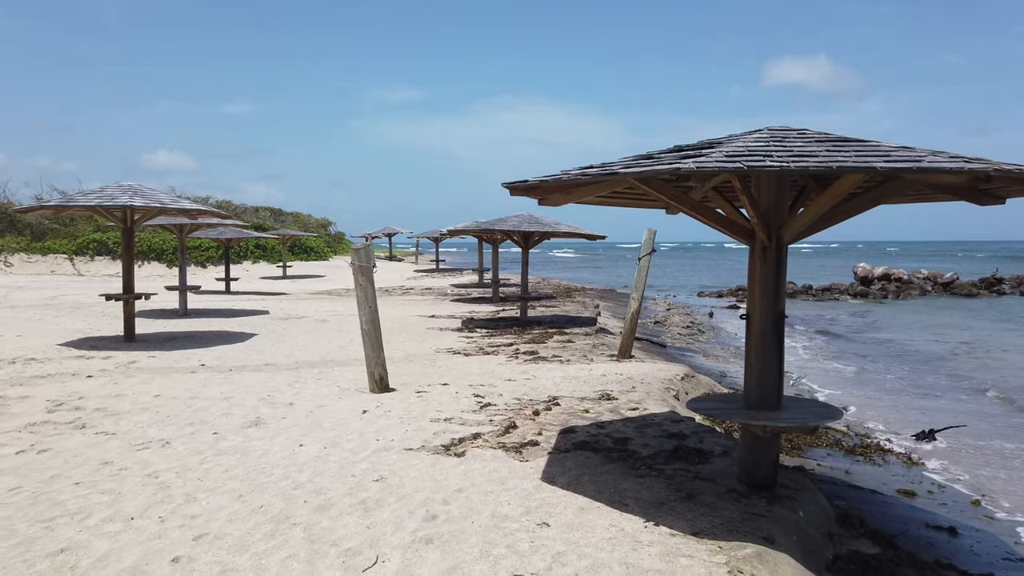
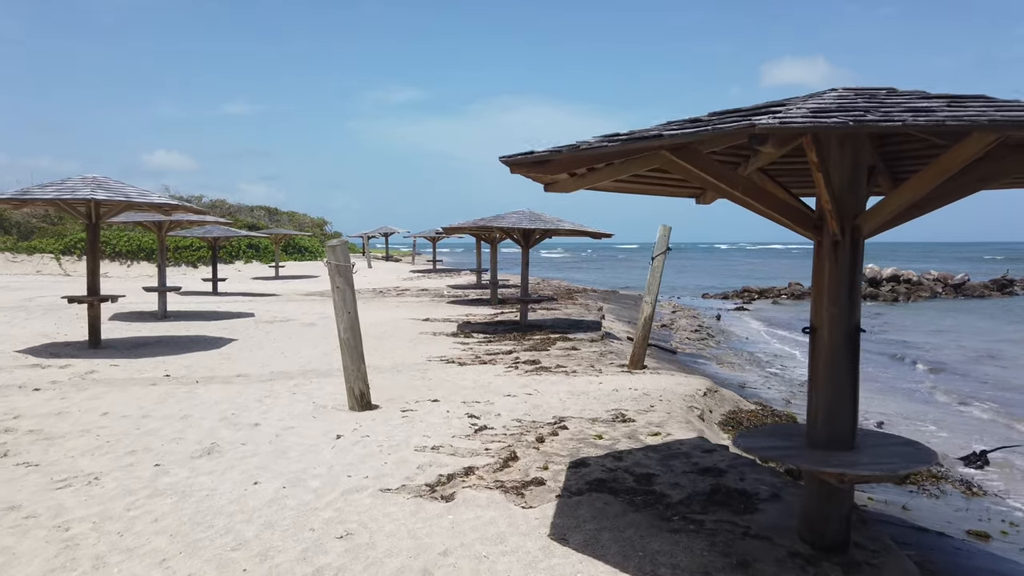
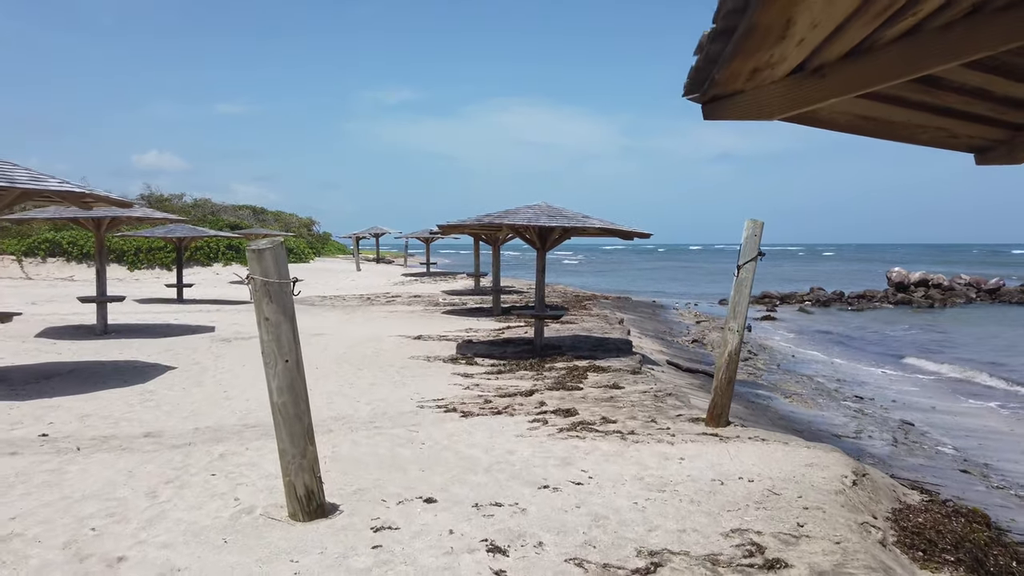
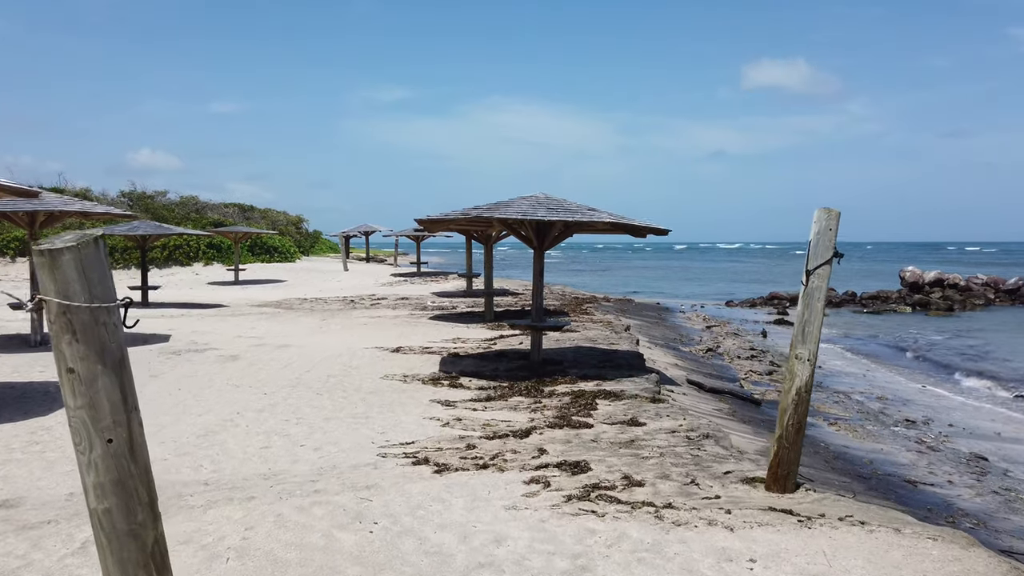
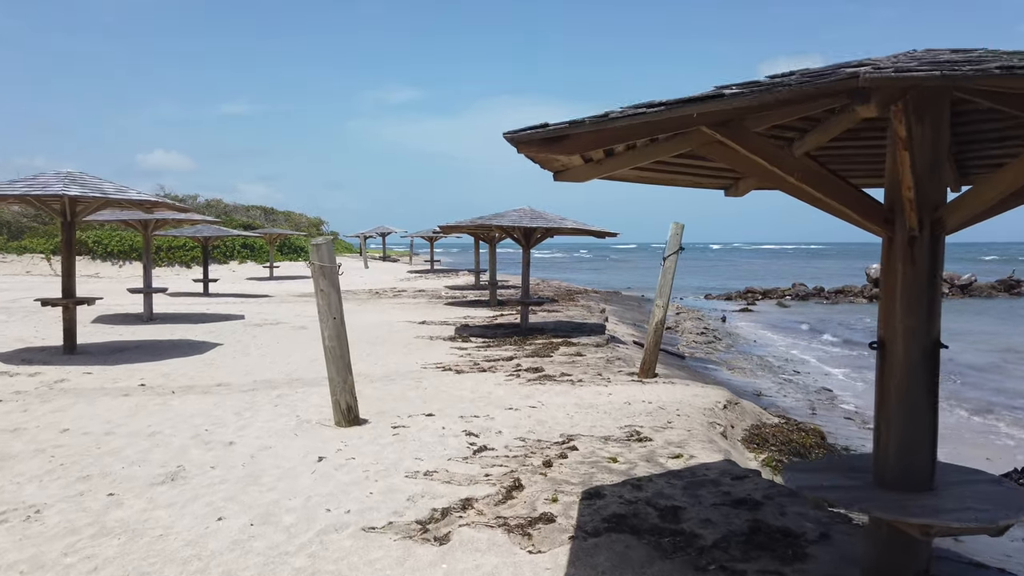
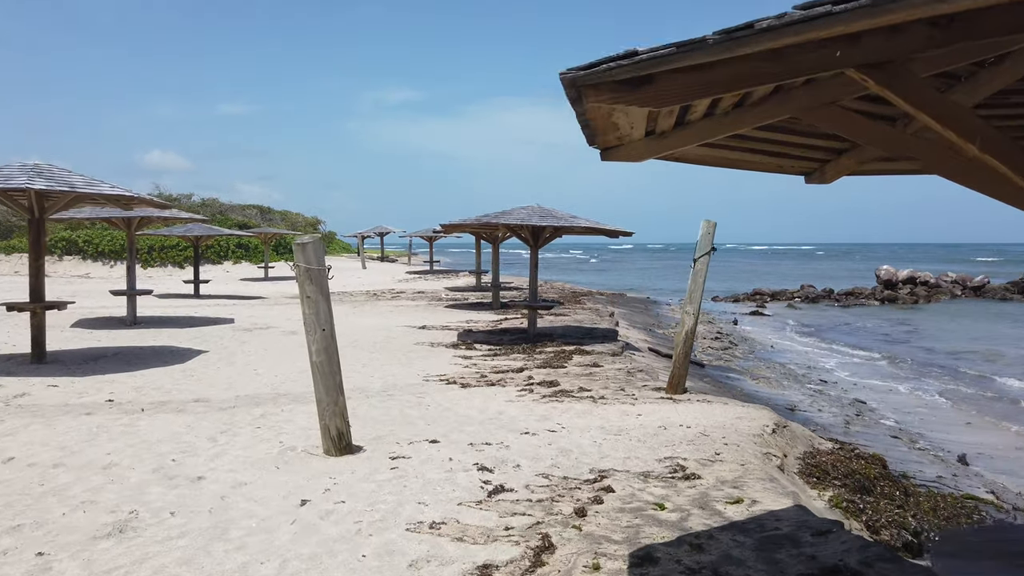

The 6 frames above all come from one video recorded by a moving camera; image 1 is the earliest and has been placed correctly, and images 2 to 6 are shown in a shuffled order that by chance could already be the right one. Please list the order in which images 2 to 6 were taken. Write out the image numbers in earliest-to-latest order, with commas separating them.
2, 5, 6, 3, 4
